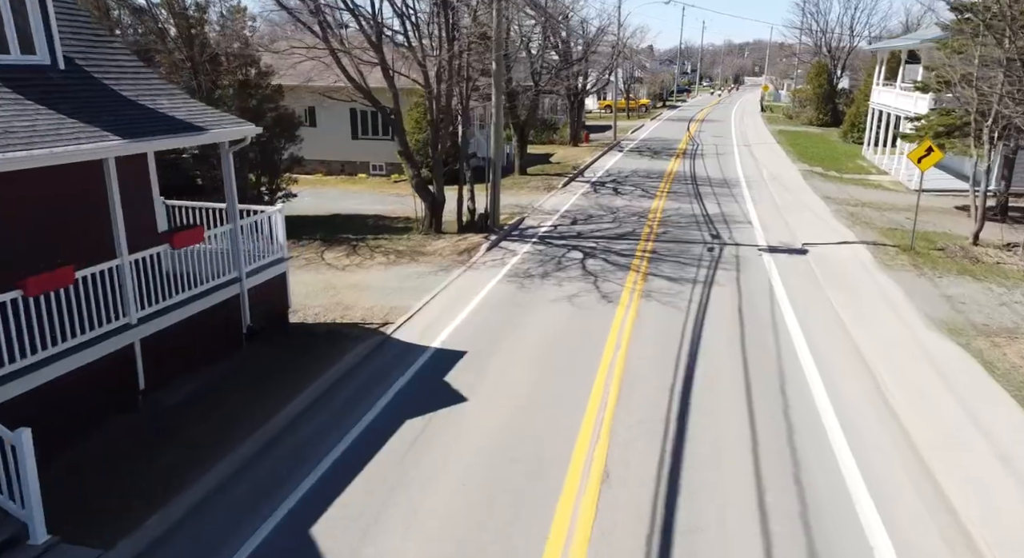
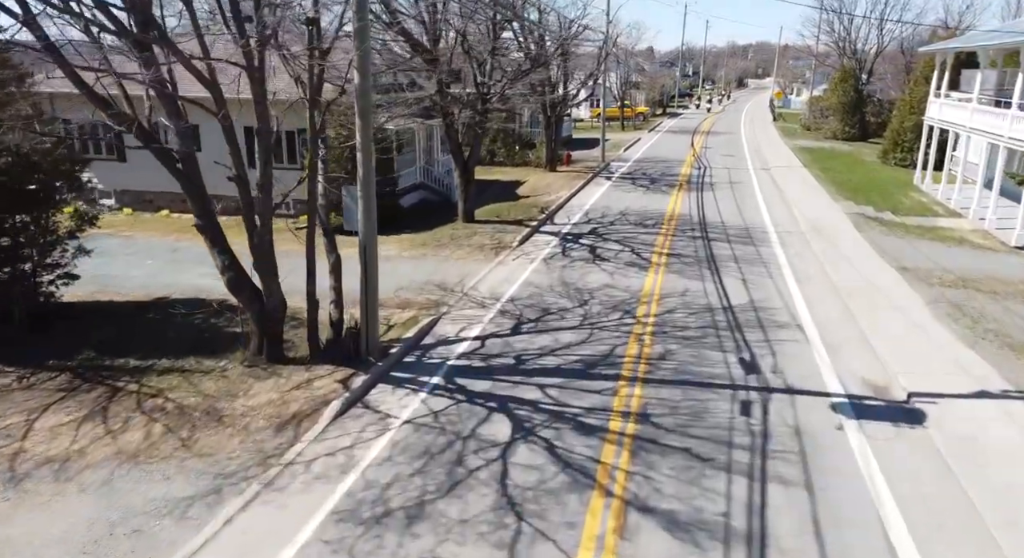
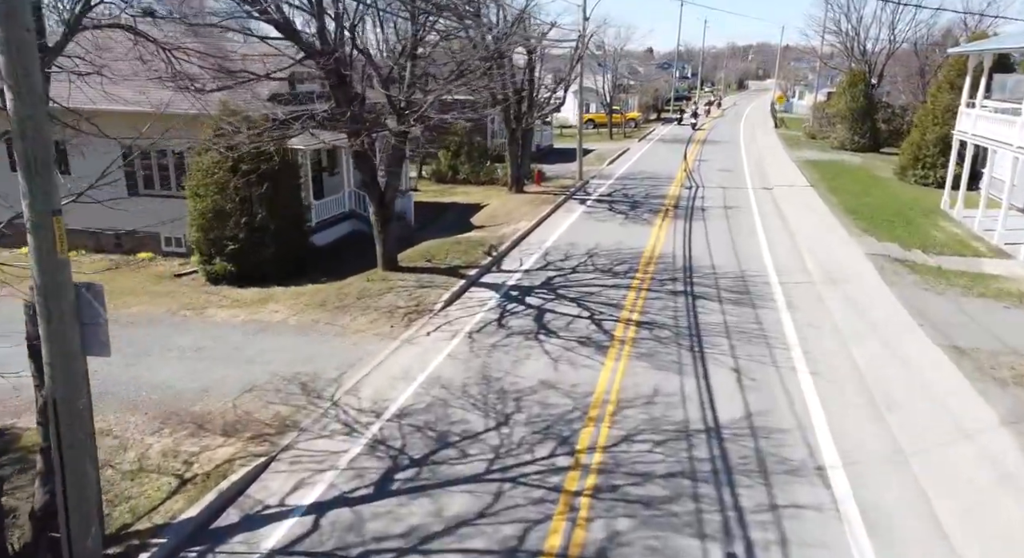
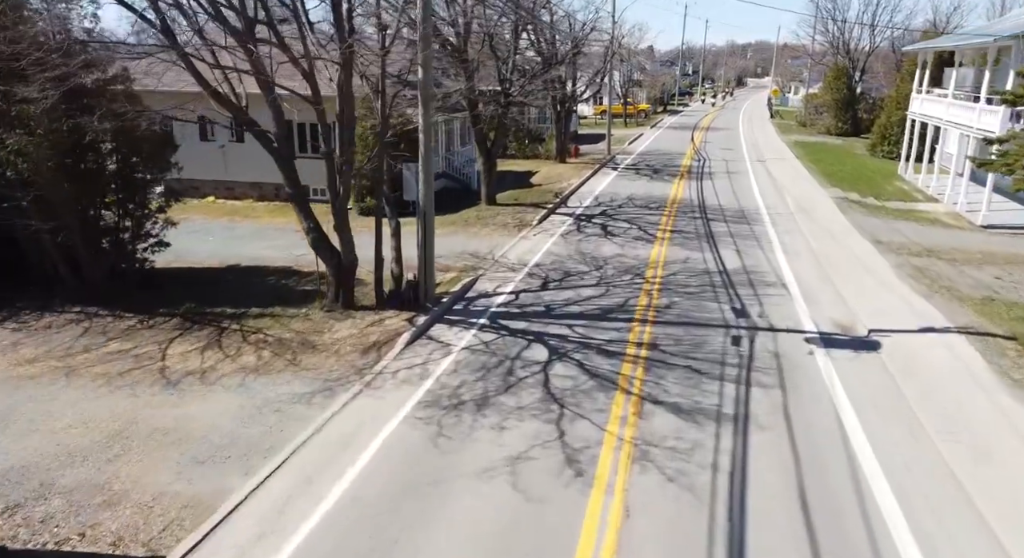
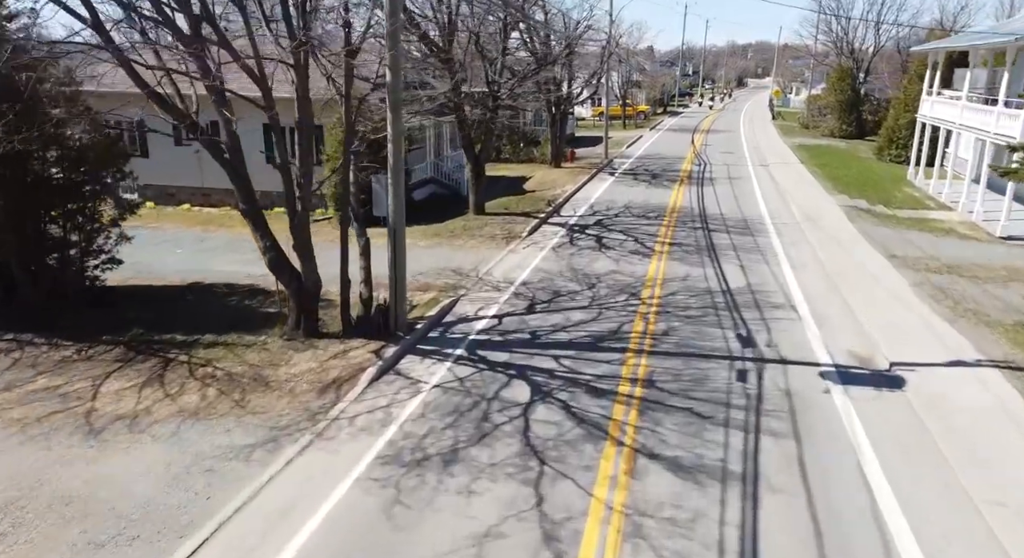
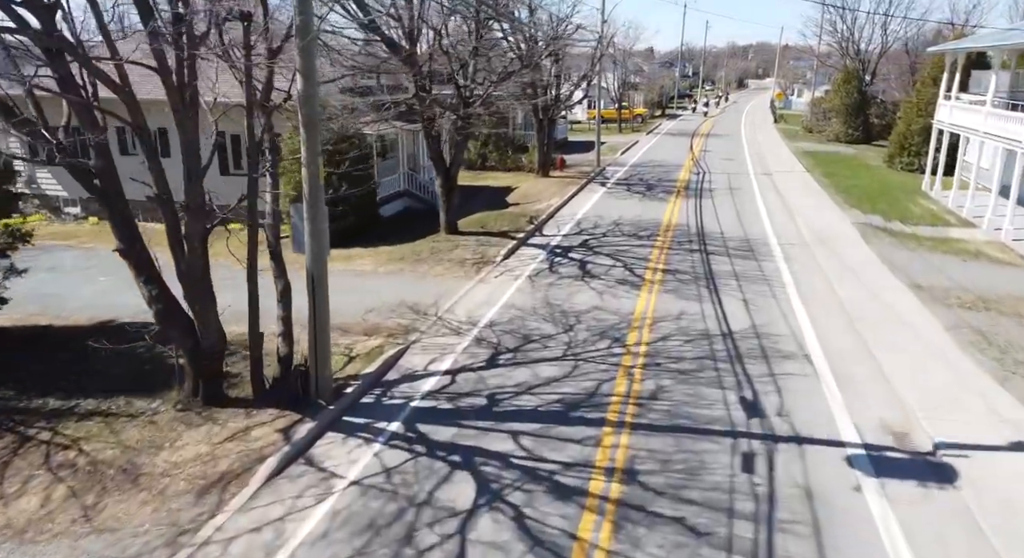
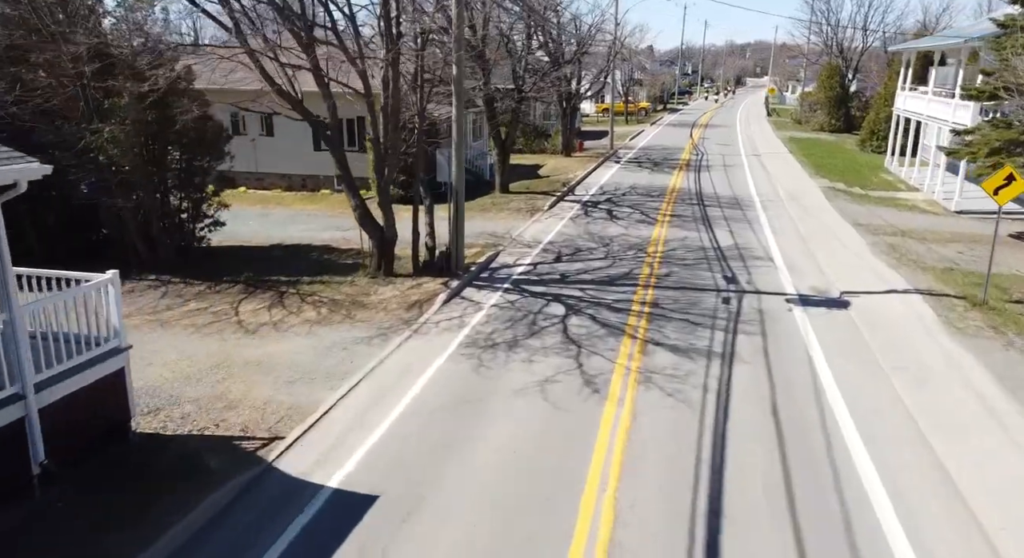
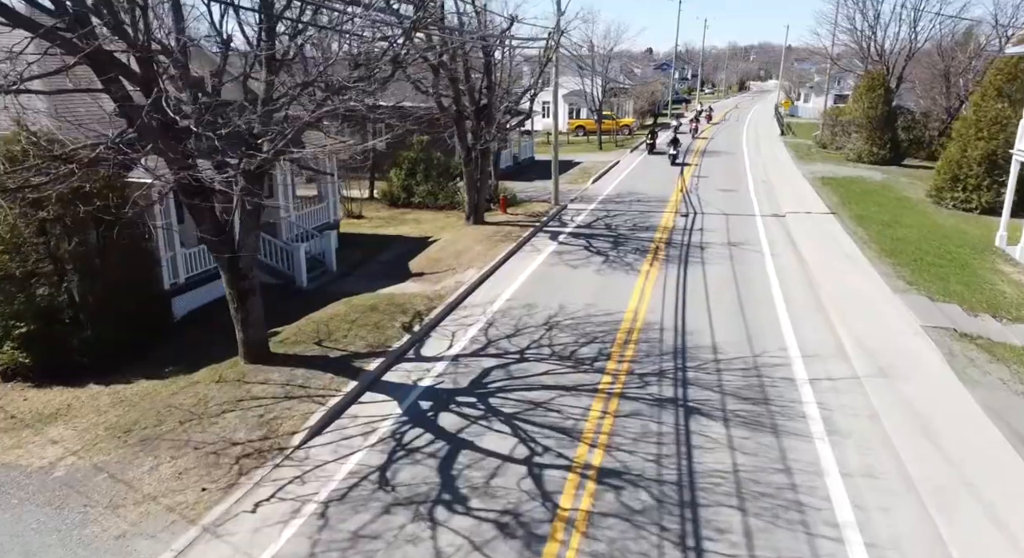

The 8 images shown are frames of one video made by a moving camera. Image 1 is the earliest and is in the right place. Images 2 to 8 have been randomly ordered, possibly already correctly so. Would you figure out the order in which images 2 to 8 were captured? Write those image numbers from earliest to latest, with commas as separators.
7, 4, 5, 2, 6, 3, 8
